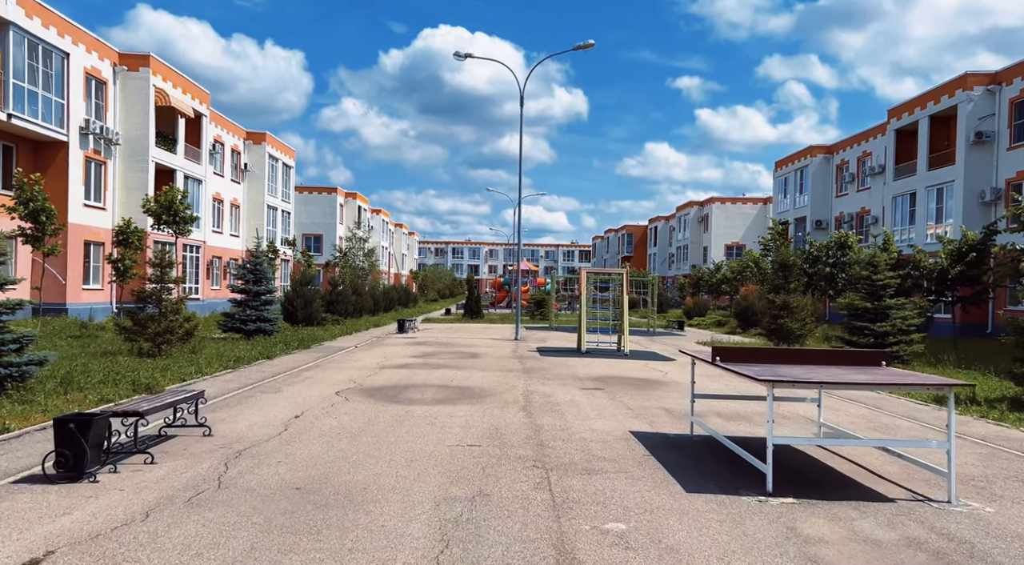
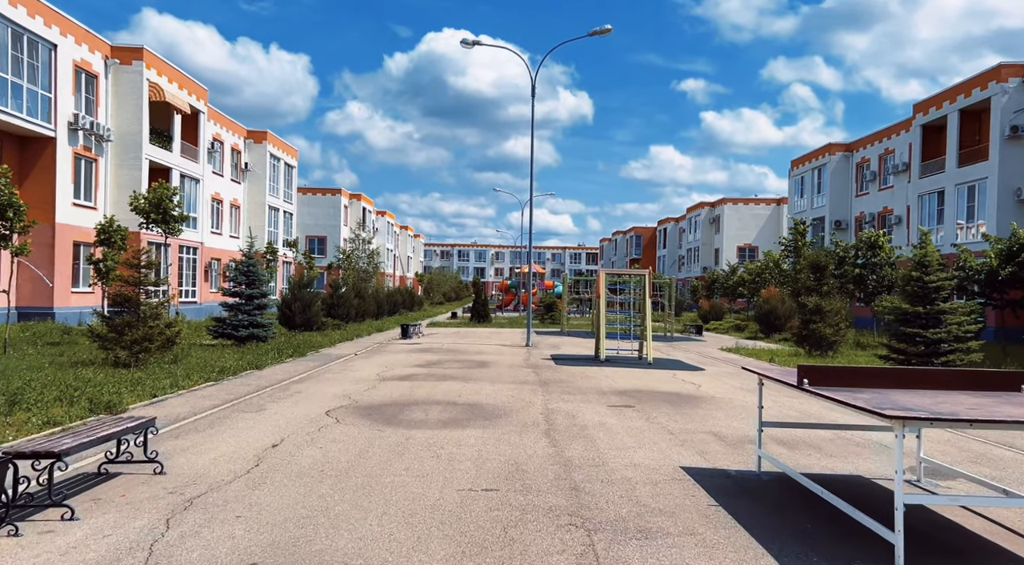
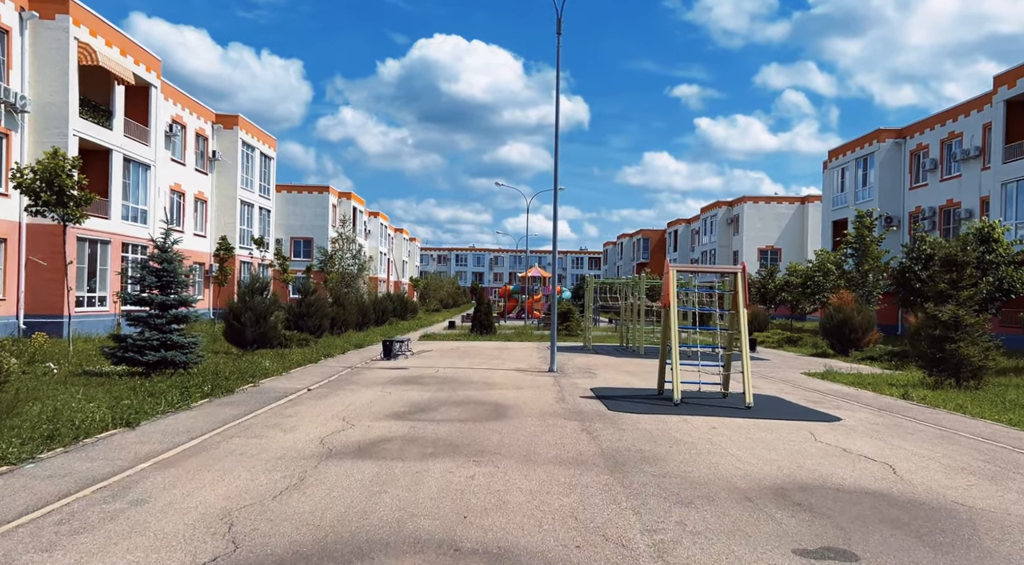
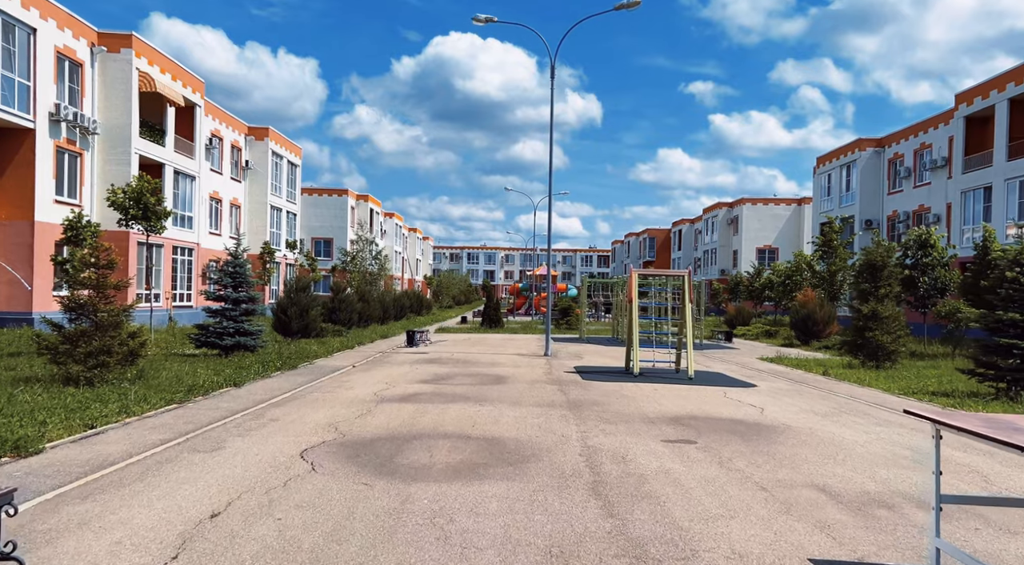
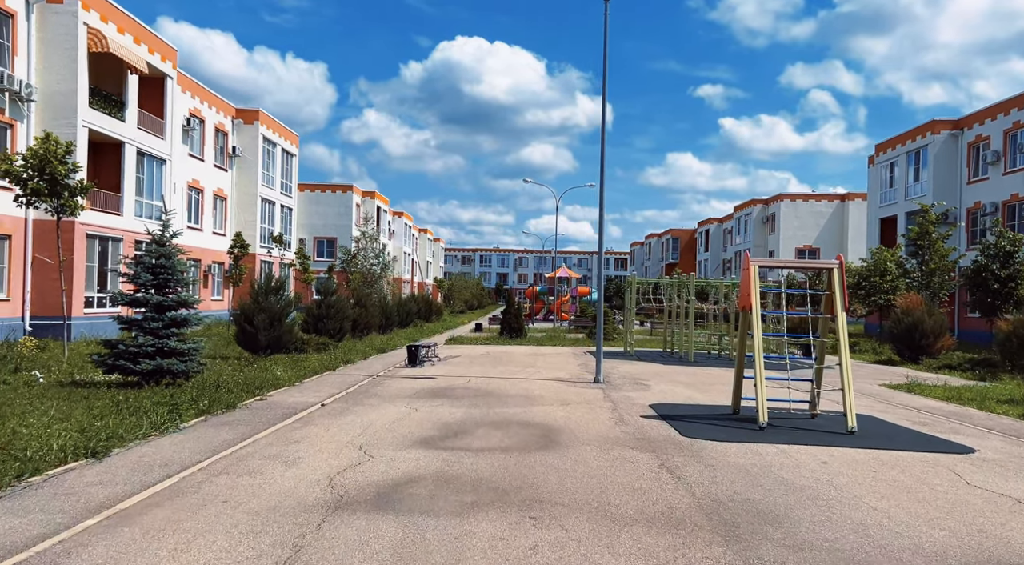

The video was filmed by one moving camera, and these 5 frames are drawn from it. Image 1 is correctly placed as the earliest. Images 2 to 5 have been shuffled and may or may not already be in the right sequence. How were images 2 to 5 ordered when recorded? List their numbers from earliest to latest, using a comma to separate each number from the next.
2, 4, 3, 5
